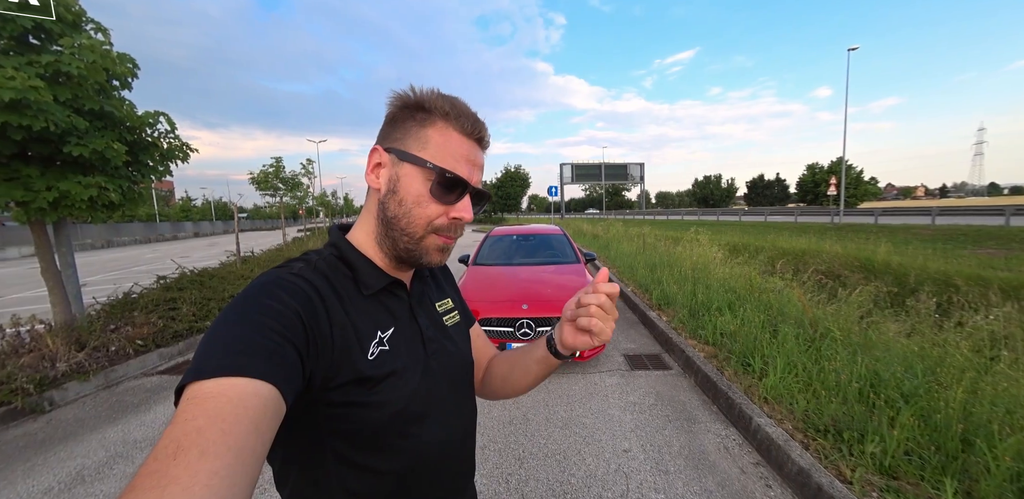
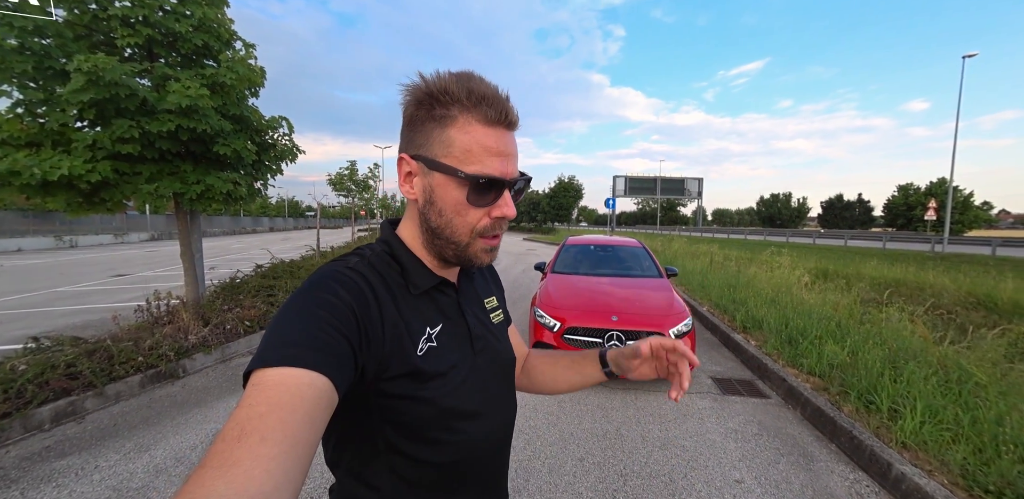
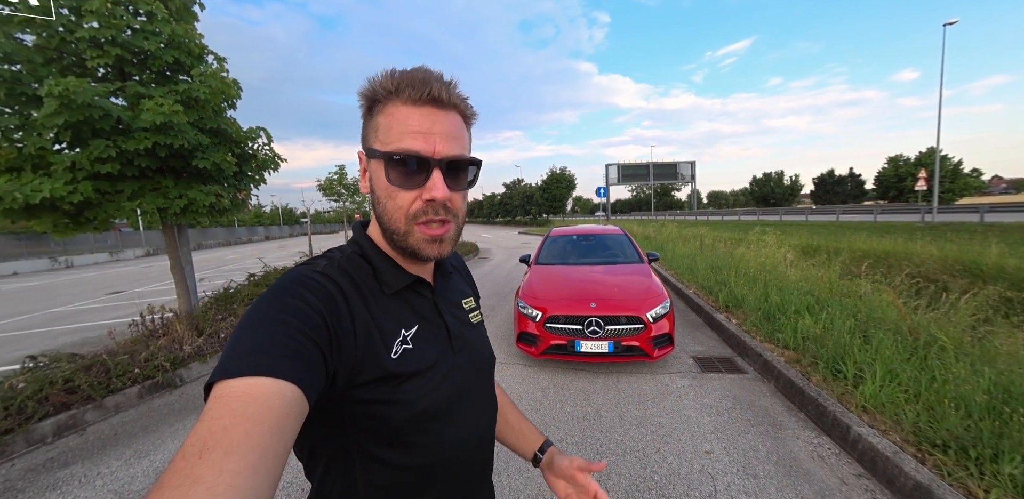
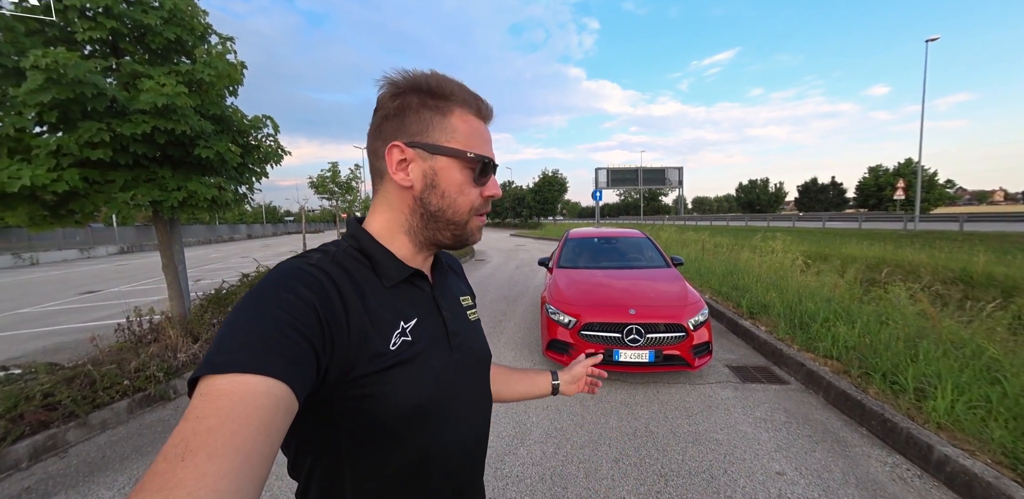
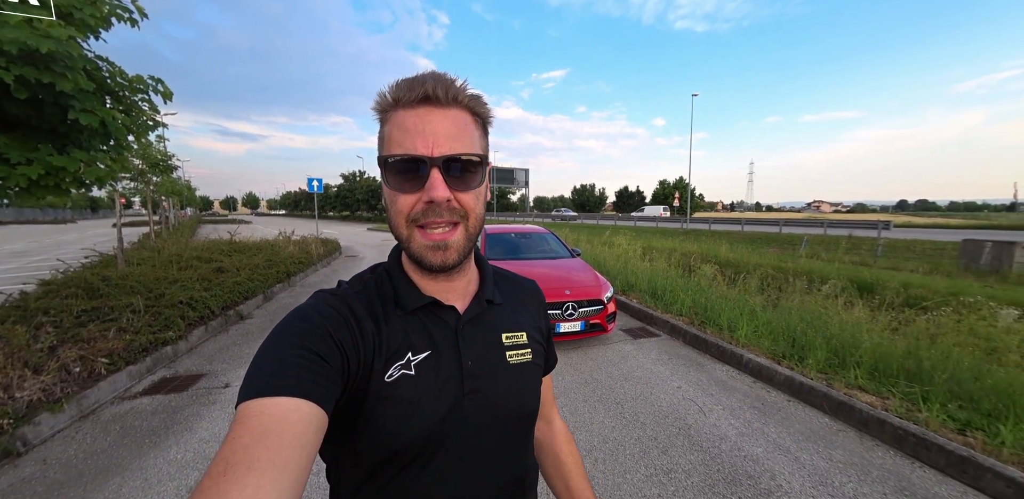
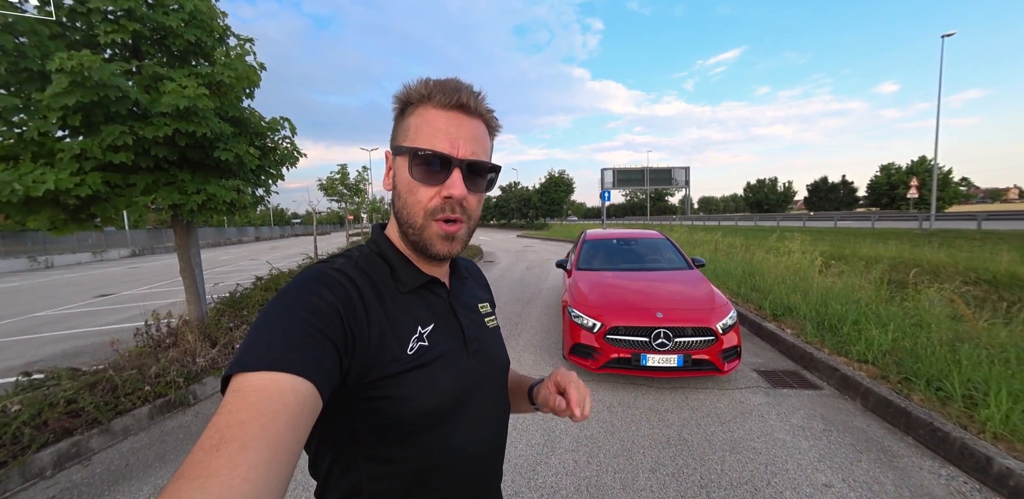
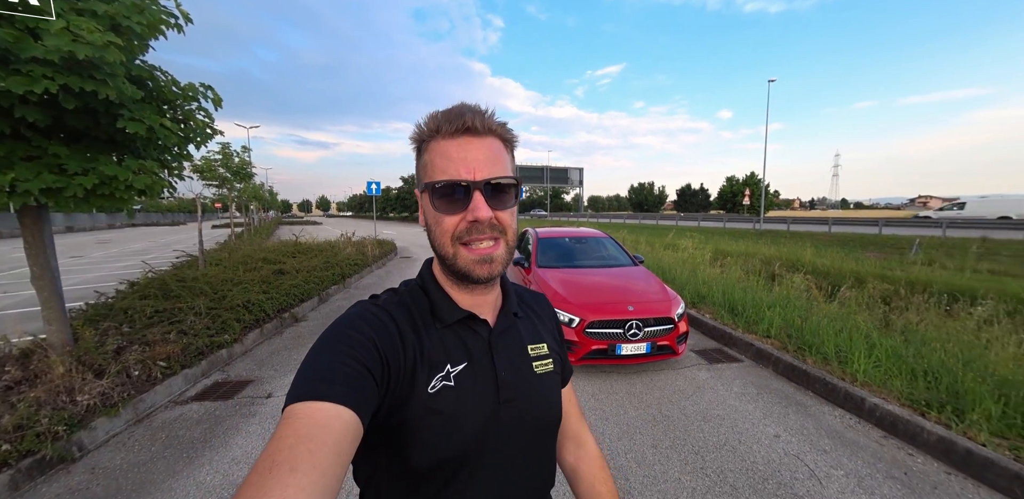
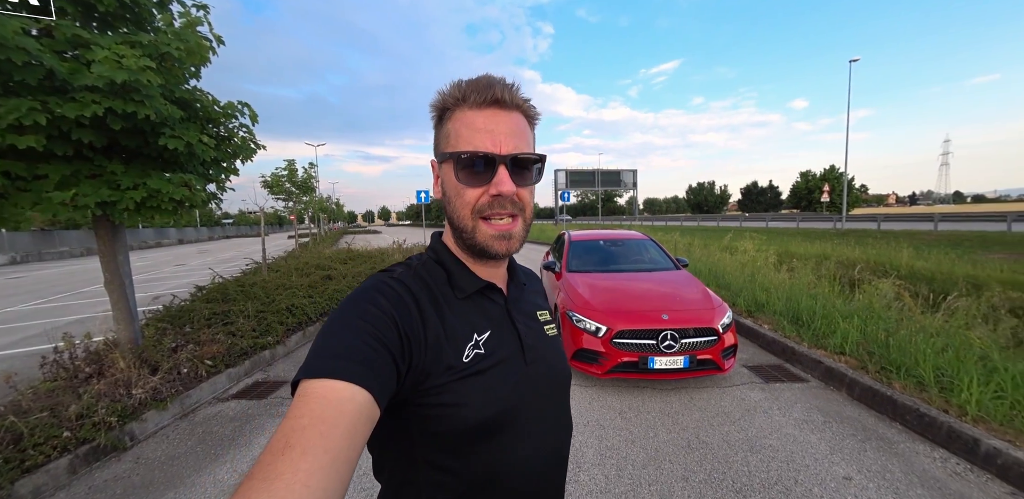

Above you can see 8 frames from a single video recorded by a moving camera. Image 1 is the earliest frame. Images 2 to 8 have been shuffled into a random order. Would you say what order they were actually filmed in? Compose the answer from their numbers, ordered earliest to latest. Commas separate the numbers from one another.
3, 2, 4, 6, 8, 7, 5
